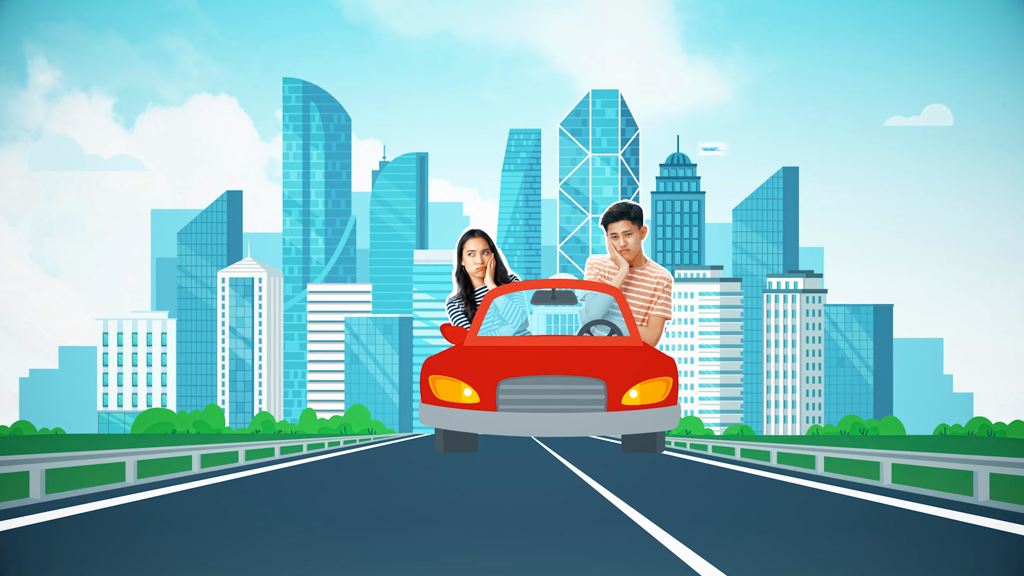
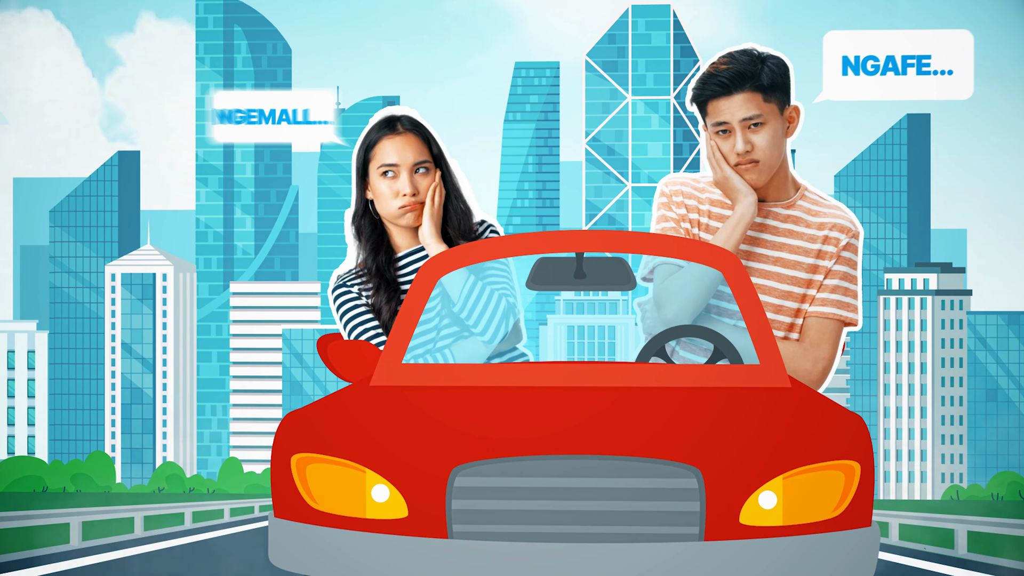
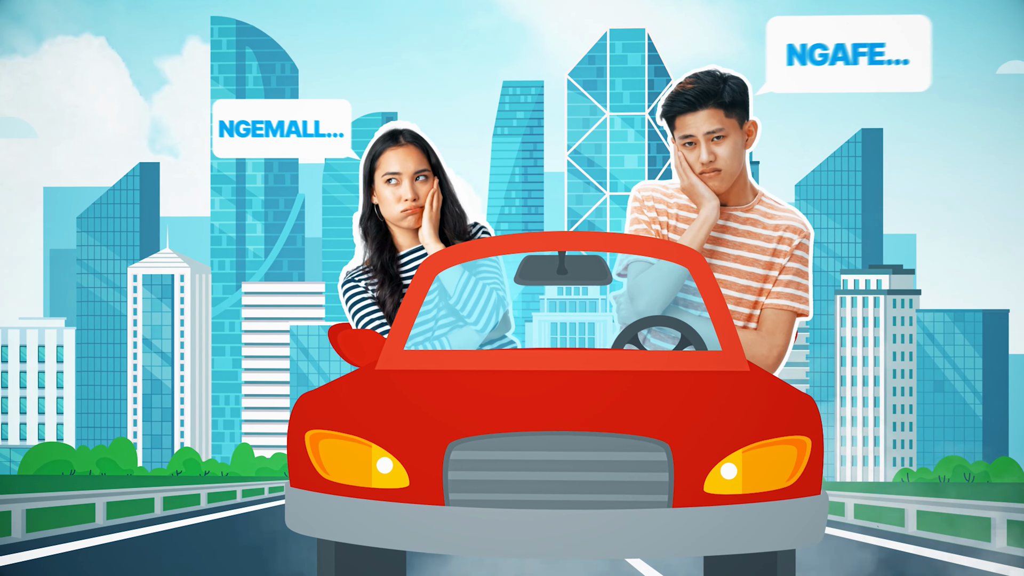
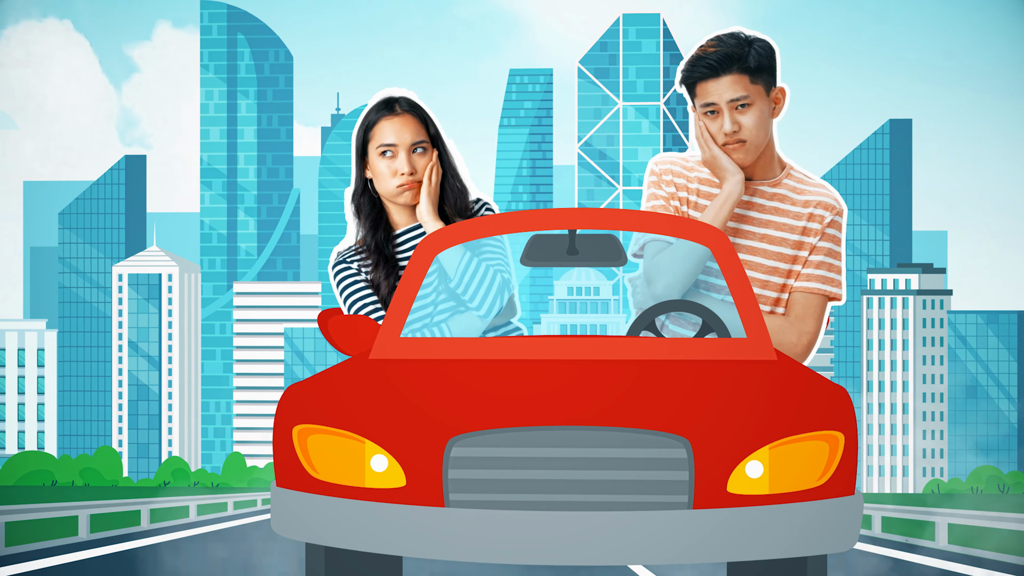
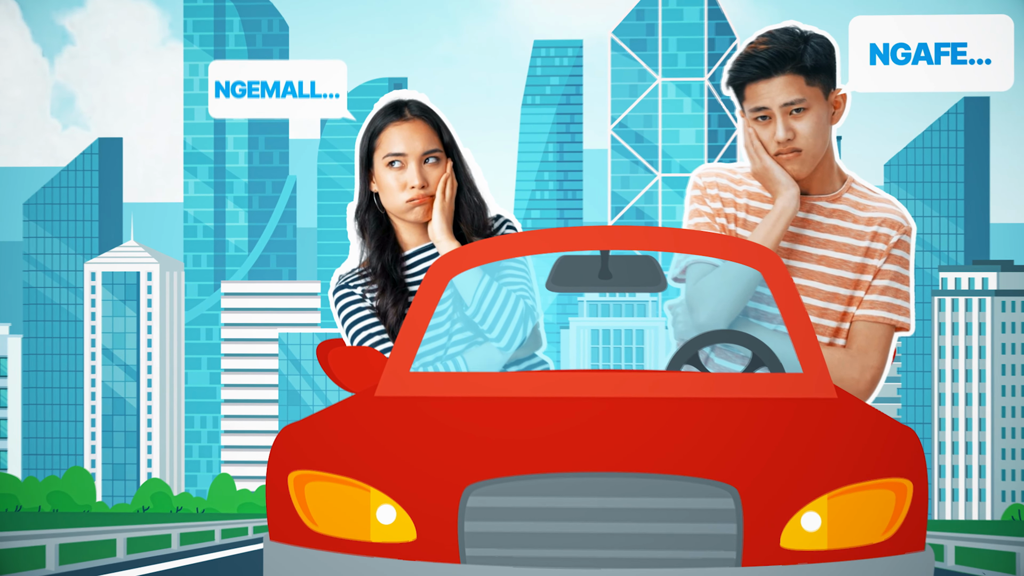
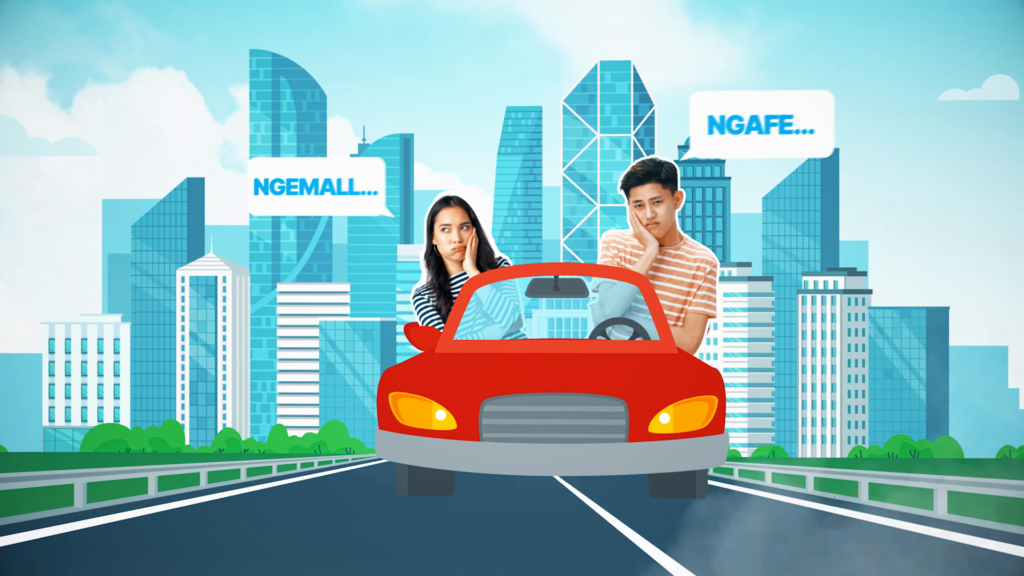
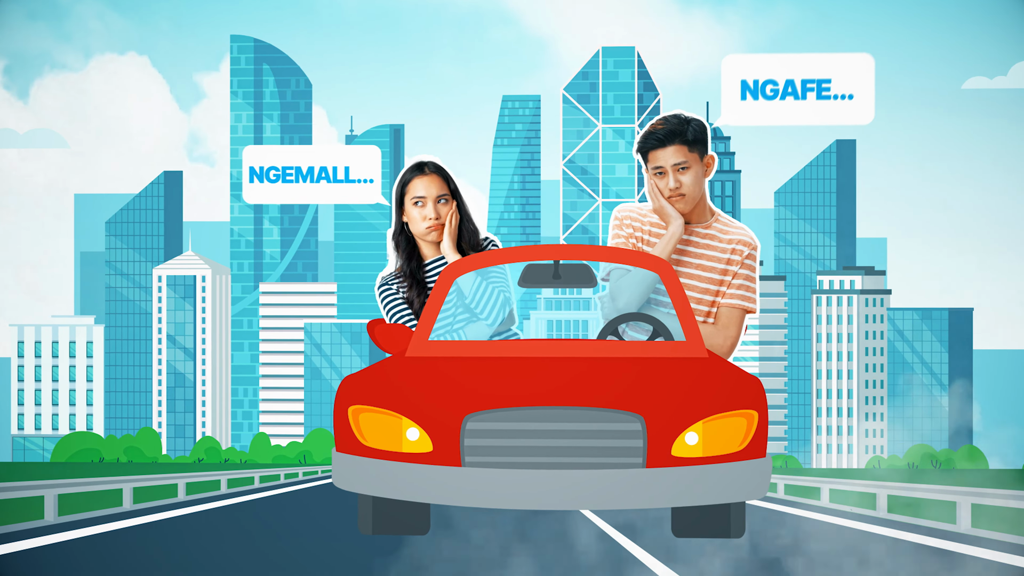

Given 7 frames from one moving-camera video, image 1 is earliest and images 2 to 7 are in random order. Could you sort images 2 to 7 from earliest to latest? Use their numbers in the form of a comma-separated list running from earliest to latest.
6, 7, 3, 4, 2, 5
